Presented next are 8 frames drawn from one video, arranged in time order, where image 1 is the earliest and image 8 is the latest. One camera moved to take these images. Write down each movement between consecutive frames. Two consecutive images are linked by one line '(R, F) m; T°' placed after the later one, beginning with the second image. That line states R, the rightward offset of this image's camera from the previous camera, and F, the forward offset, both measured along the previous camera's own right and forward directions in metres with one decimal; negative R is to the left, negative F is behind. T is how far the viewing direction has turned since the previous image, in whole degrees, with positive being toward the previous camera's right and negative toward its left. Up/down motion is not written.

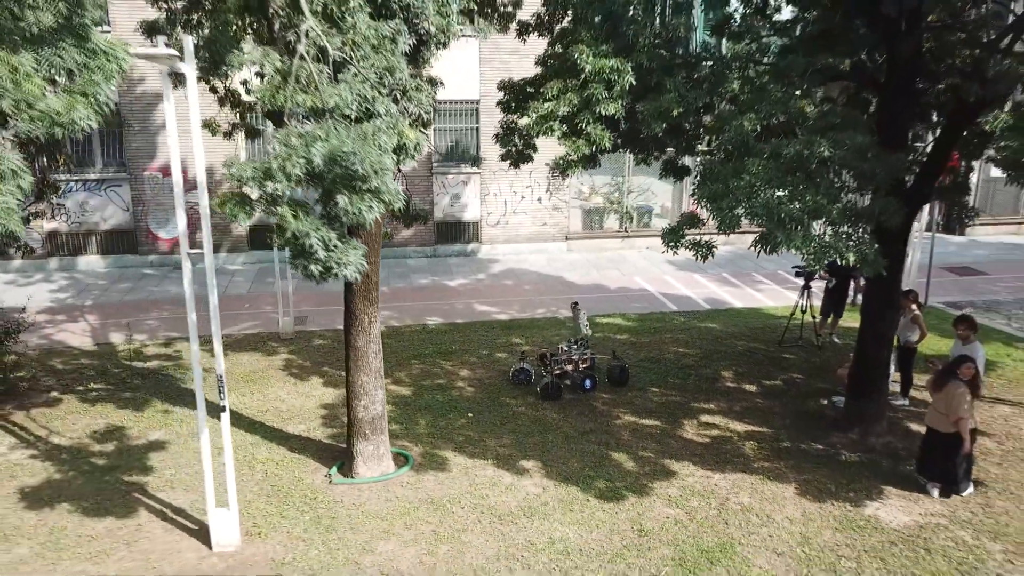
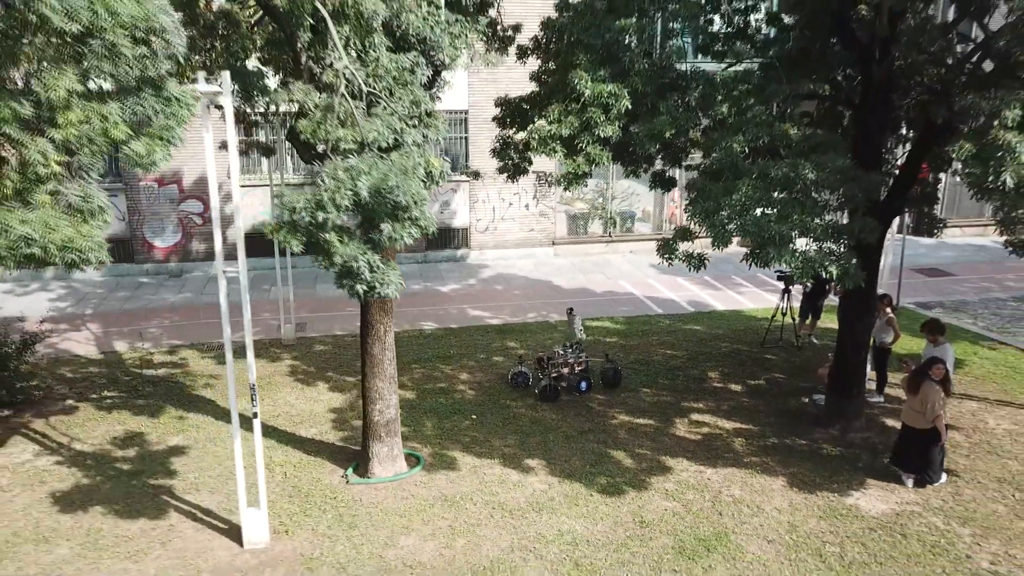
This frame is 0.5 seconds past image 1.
(-0.3, -0.4) m; +2°
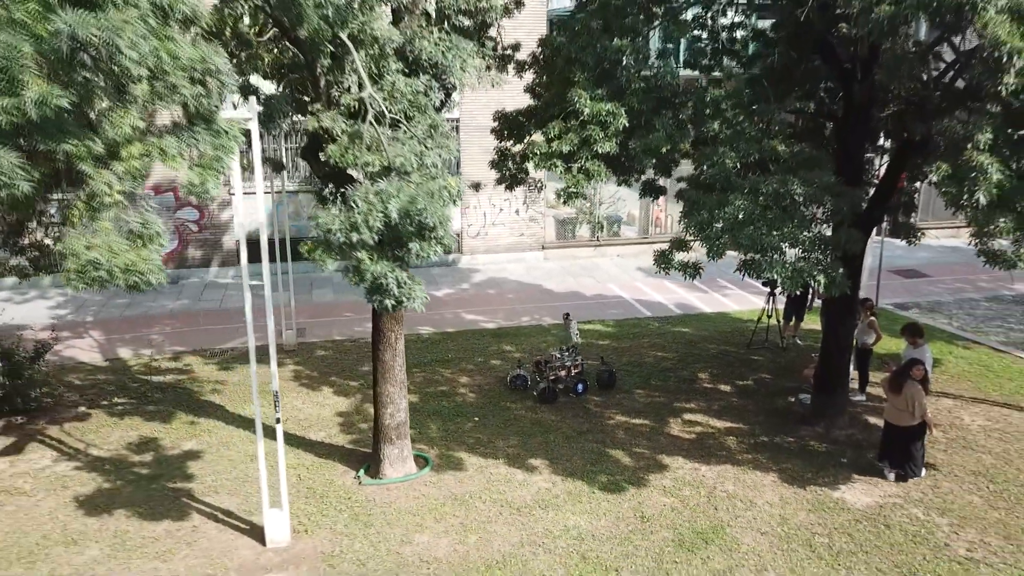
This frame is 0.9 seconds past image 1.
(-0.2, -0.3) m; +1°
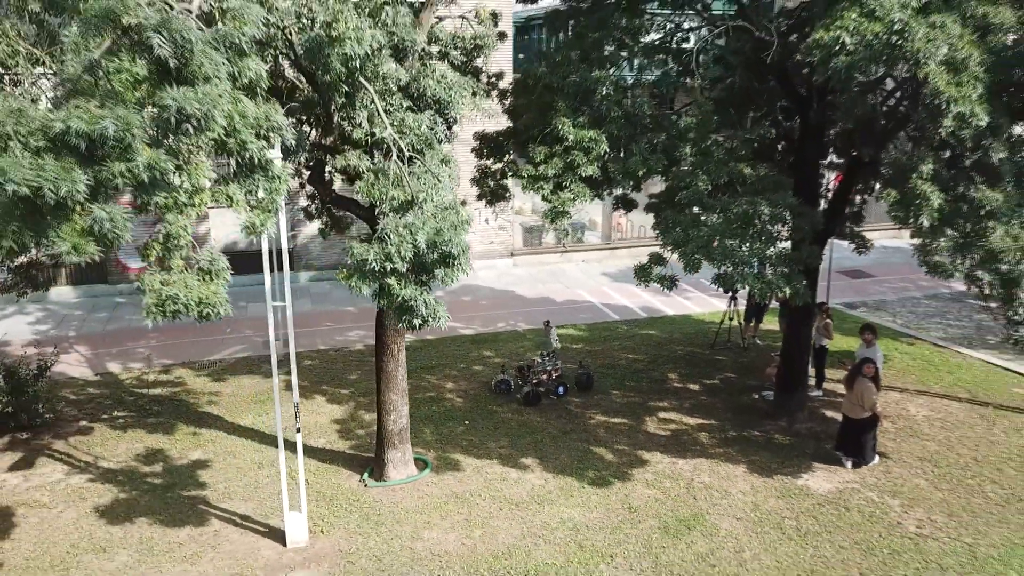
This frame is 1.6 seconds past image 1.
(-0.4, -0.6) m; +3°
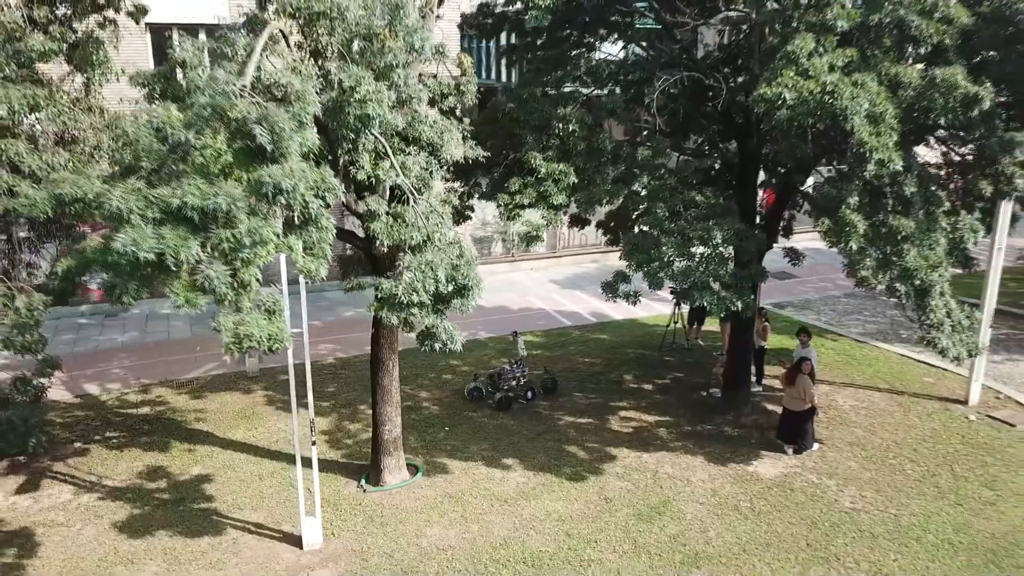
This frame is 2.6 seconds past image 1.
(-0.6, -0.8) m; +5°
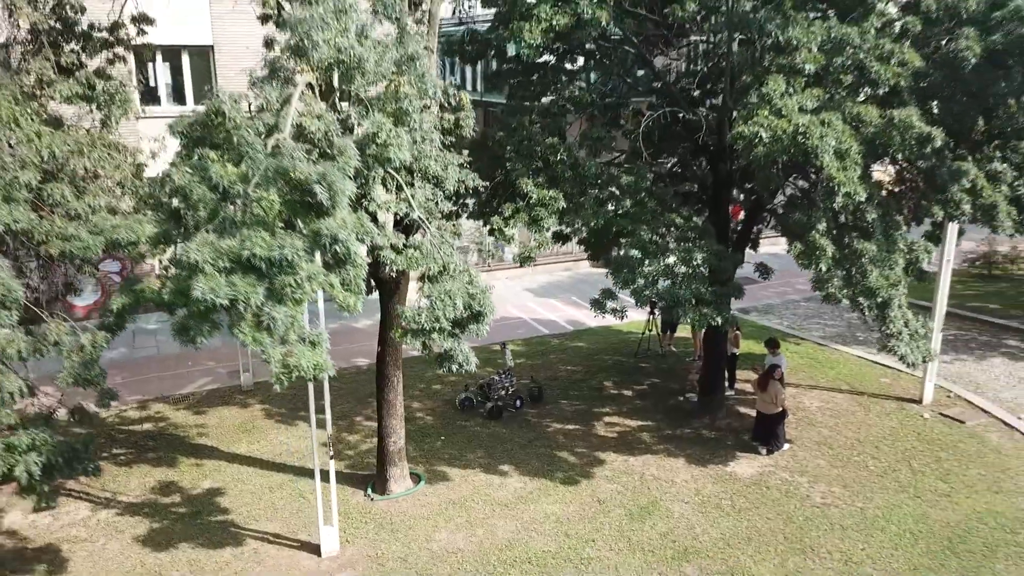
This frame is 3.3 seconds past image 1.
(-0.4, -0.6) m; +3°
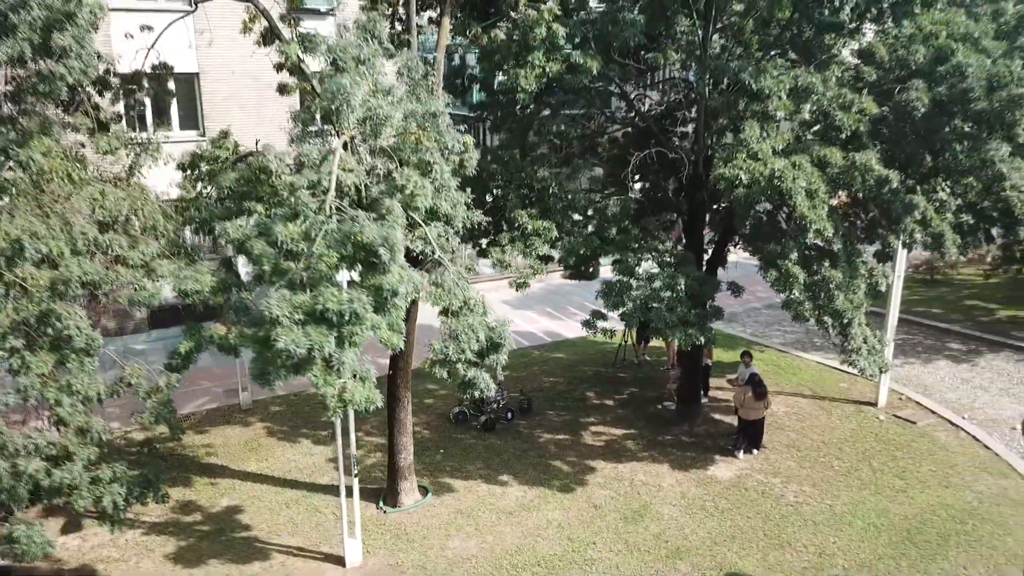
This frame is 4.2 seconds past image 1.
(-0.5, -0.7) m; +3°
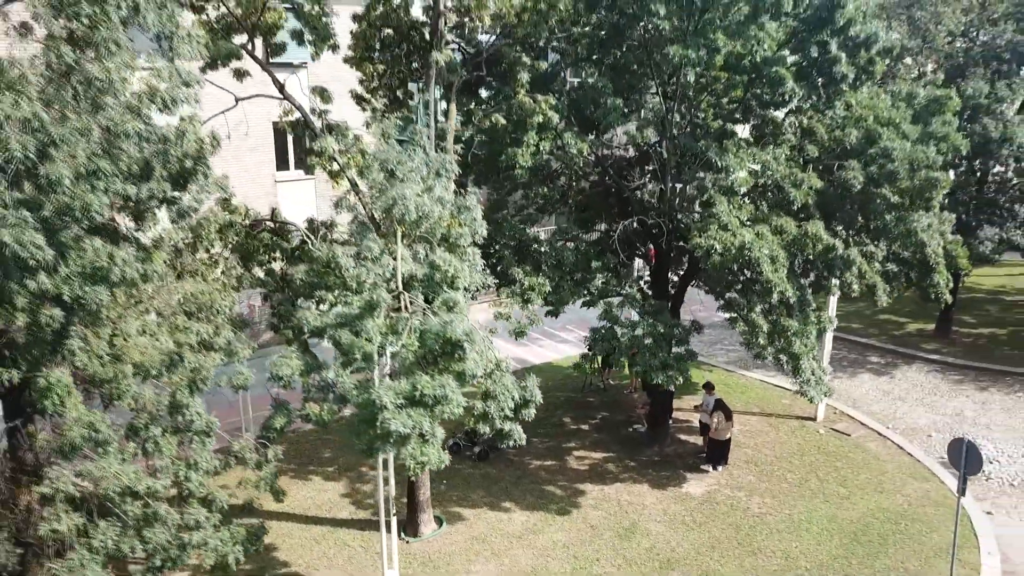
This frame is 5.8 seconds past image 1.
(-1.1, -1.2) m; +6°
